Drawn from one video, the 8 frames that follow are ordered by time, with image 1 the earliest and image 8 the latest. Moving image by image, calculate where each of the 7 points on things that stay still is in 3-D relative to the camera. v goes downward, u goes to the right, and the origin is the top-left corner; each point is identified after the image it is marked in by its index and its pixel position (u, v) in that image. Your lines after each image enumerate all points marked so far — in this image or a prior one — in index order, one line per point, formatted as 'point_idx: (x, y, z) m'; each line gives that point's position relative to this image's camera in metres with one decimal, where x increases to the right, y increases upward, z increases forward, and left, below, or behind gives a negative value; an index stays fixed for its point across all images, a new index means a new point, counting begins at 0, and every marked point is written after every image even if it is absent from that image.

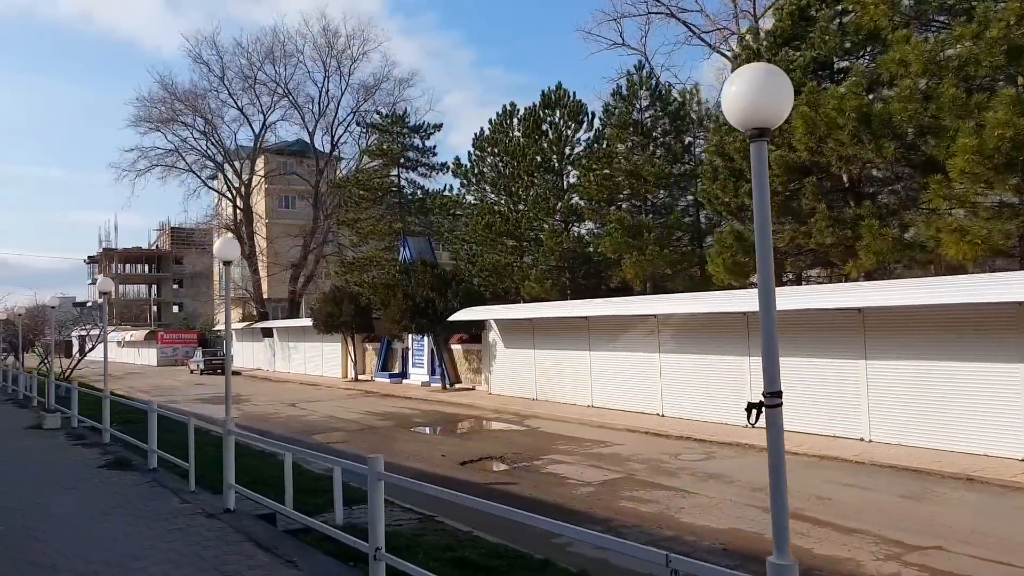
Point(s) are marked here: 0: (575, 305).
0: (+1.6, -0.4, +19.2) m
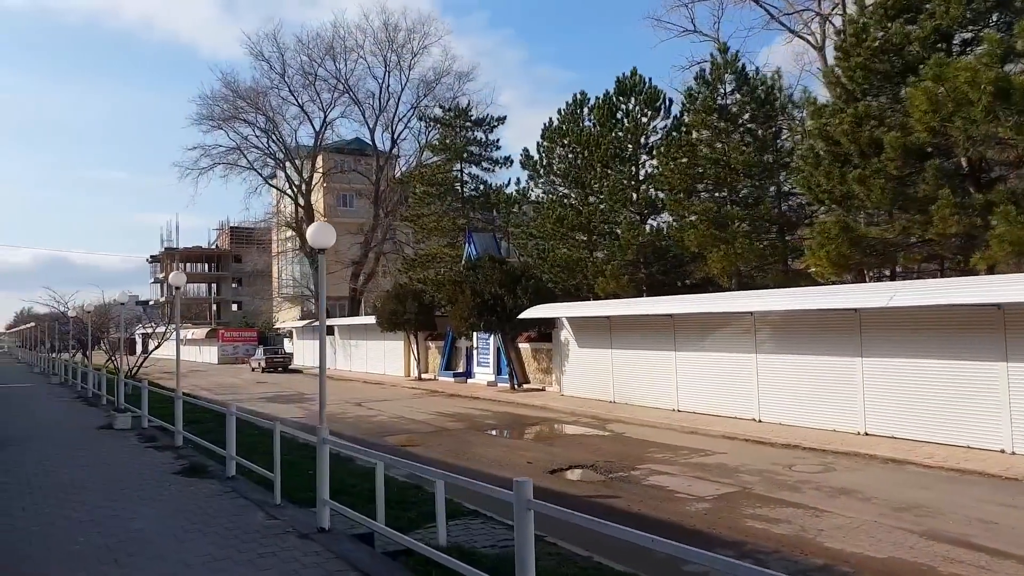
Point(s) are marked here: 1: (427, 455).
0: (+3.4, -0.3, +18.1) m
1: (-1.5, -3.0, +13.9) m
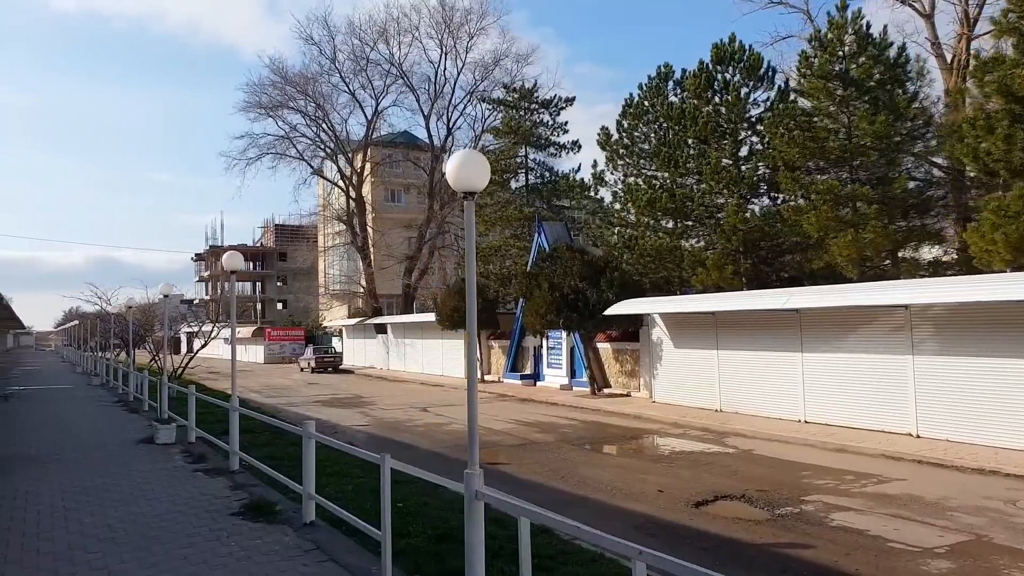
0: (+5.3, -0.1, +15.5) m
1: (+0.2, -2.8, +11.6) m
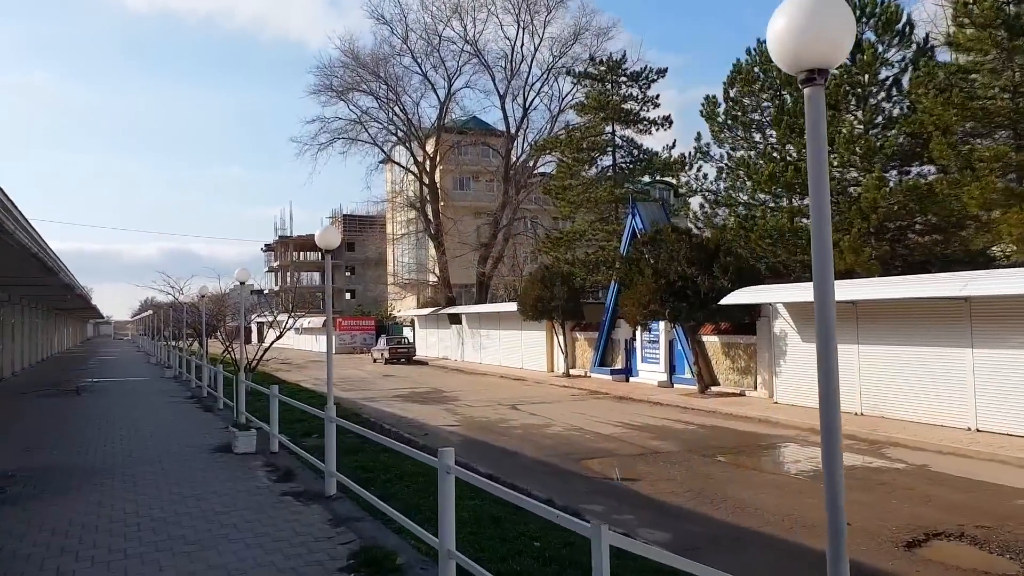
0: (+7.3, +0.2, +13.1) m
1: (+1.9, -2.6, +9.6) m
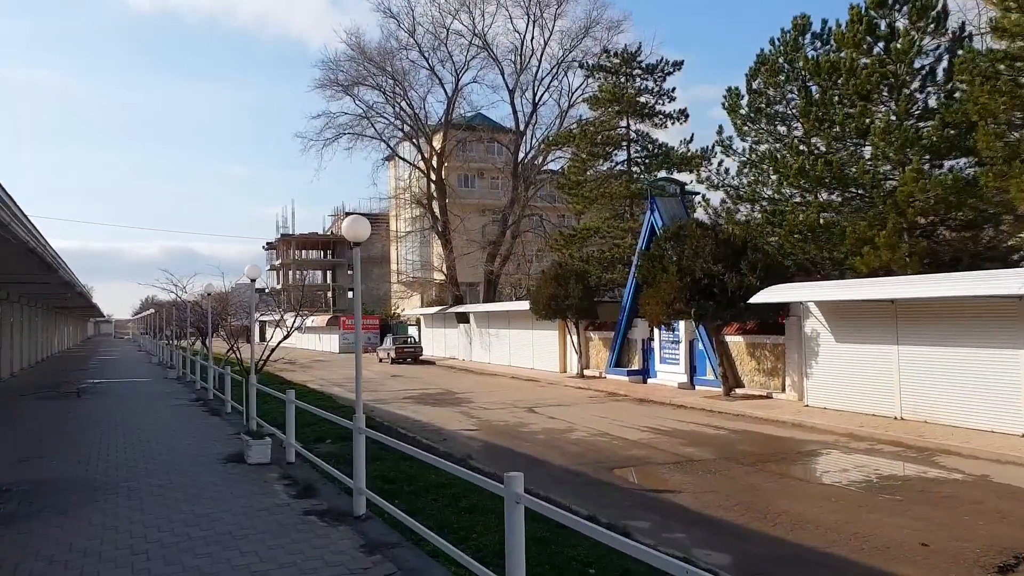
0: (+7.7, +0.2, +12.4) m
1: (+2.3, -2.6, +8.9) m
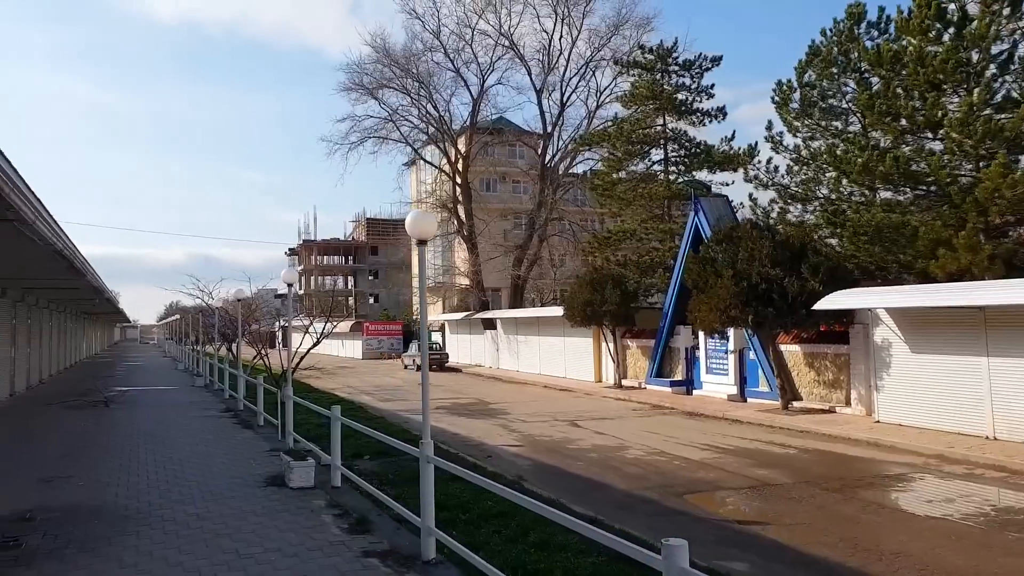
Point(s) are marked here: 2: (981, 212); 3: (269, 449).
0: (+8.5, +0.1, +11.1) m
1: (+3.0, -2.6, +7.7) m
2: (+8.7, +1.4, +14.6) m
3: (-3.6, -2.3, +11.4) m
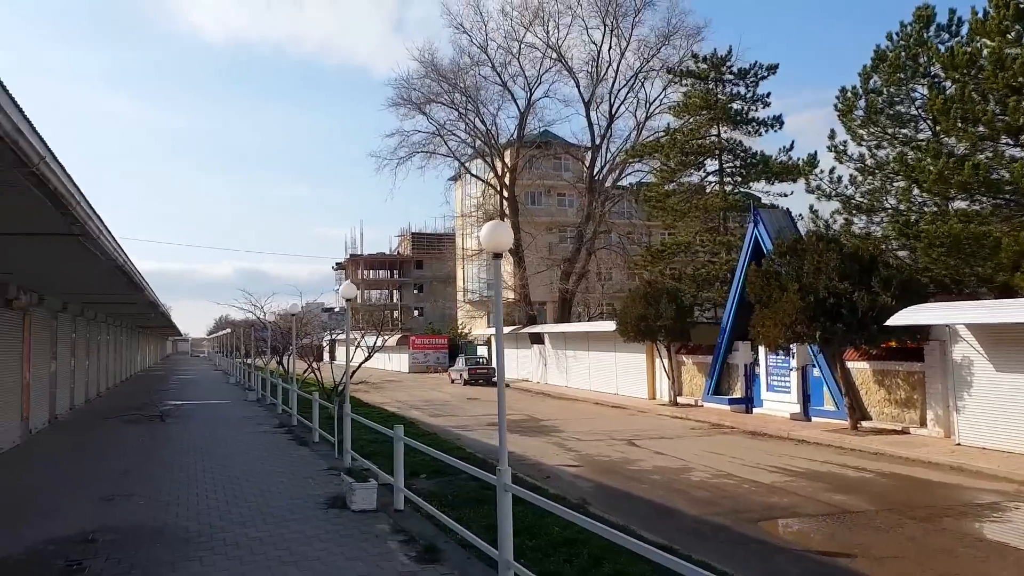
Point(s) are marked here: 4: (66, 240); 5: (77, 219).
0: (+9.3, -0.1, +10.2) m
1: (+3.7, -2.8, +7.1) m
2: (+9.8, +1.1, +13.7) m
3: (-2.7, -2.5, +11.1) m
4: (-5.2, +0.6, +9.1) m
5: (-4.2, +0.7, +7.6) m
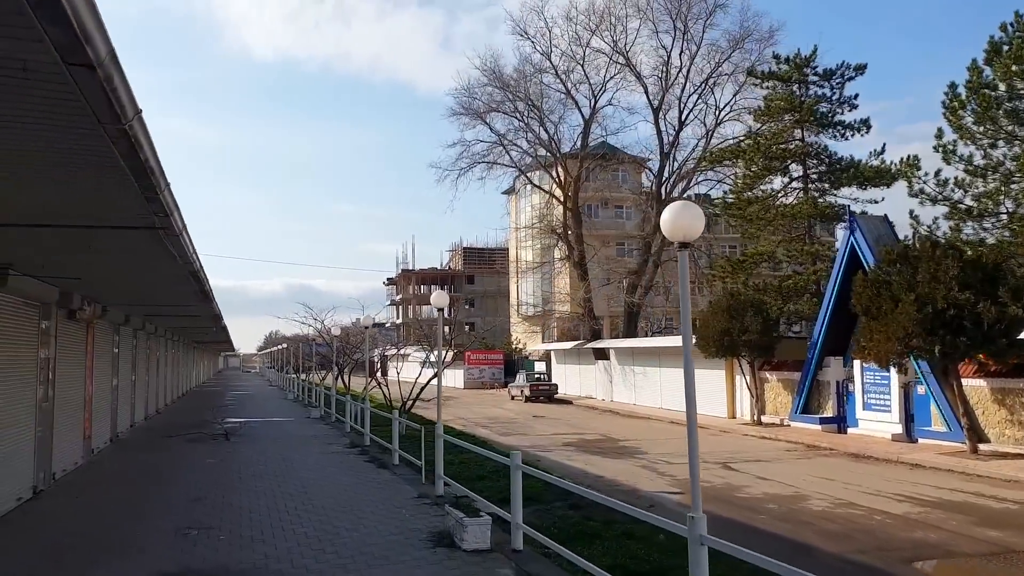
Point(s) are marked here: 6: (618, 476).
0: (+10.6, -0.1, +8.7) m
1: (+4.9, -2.8, +5.9) m
2: (+11.3, +1.0, +12.2) m
3: (-1.3, -2.7, +10.2) m
4: (-3.9, +0.5, +8.4) m
5: (-3.0, +0.6, +6.9) m
6: (+2.1, -3.6, +14.9) m
